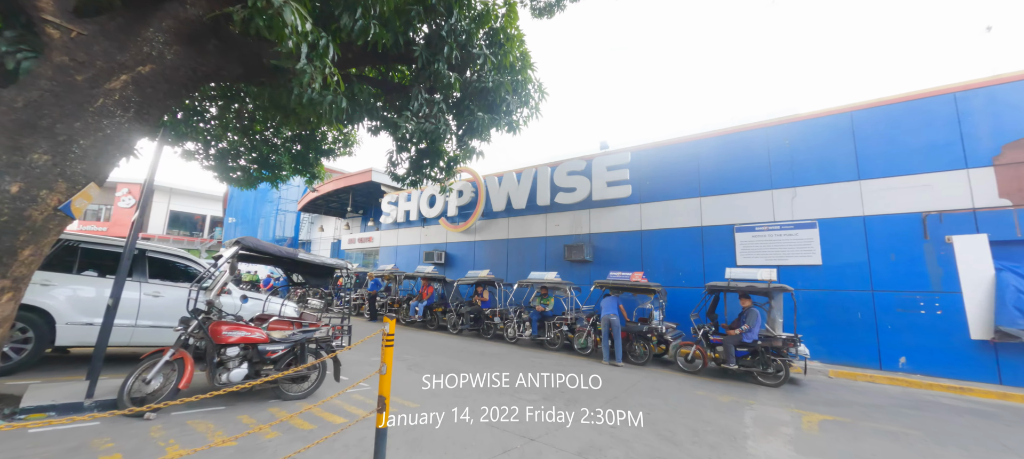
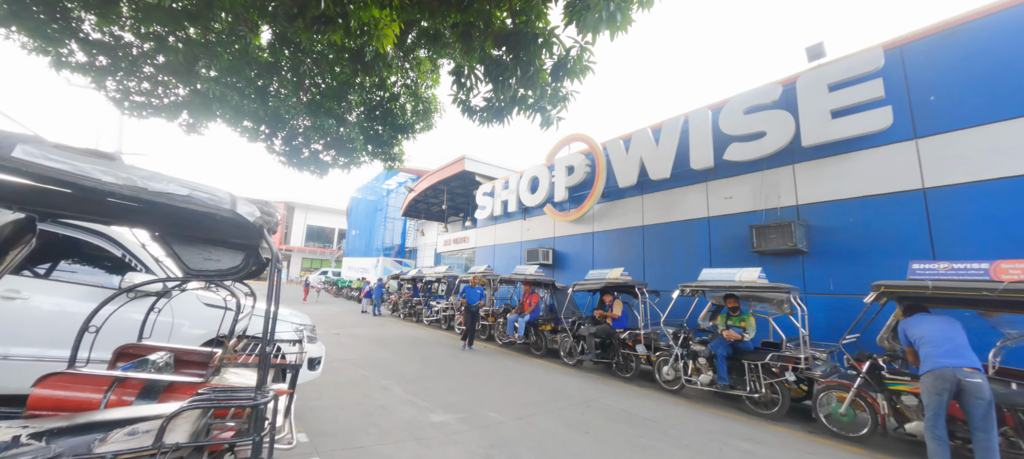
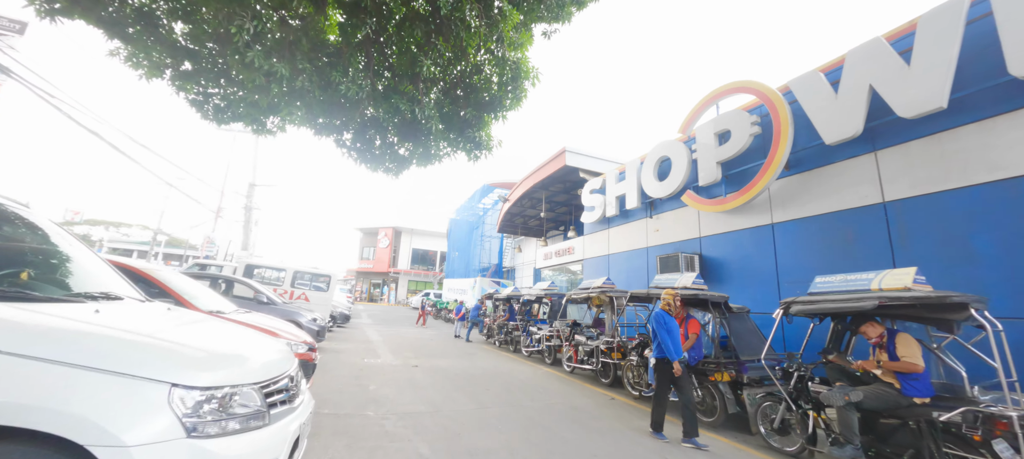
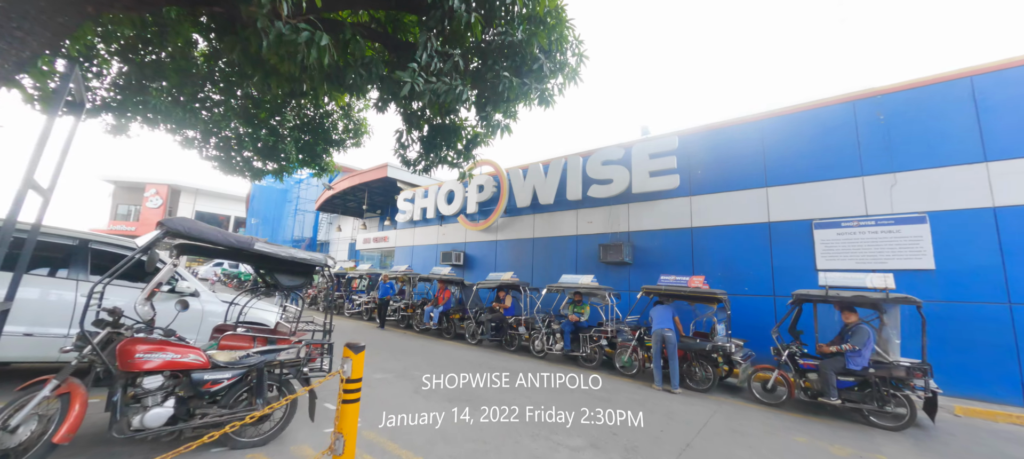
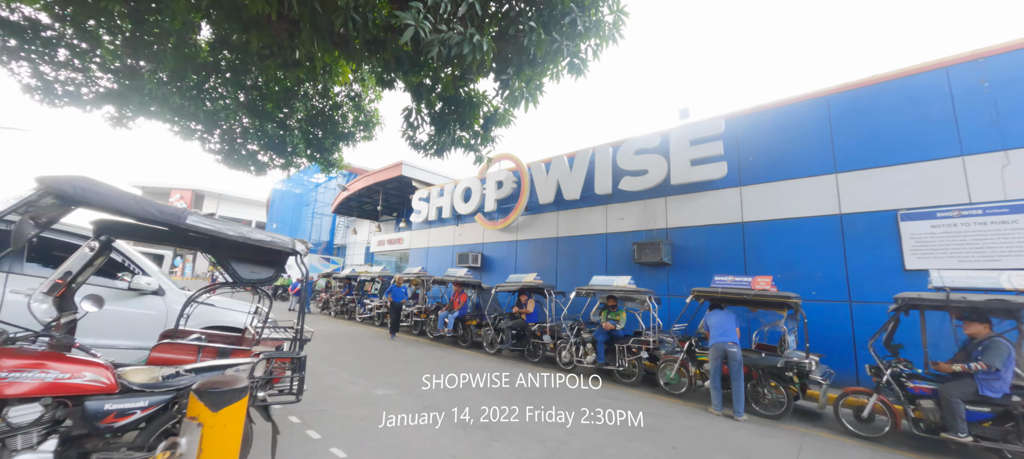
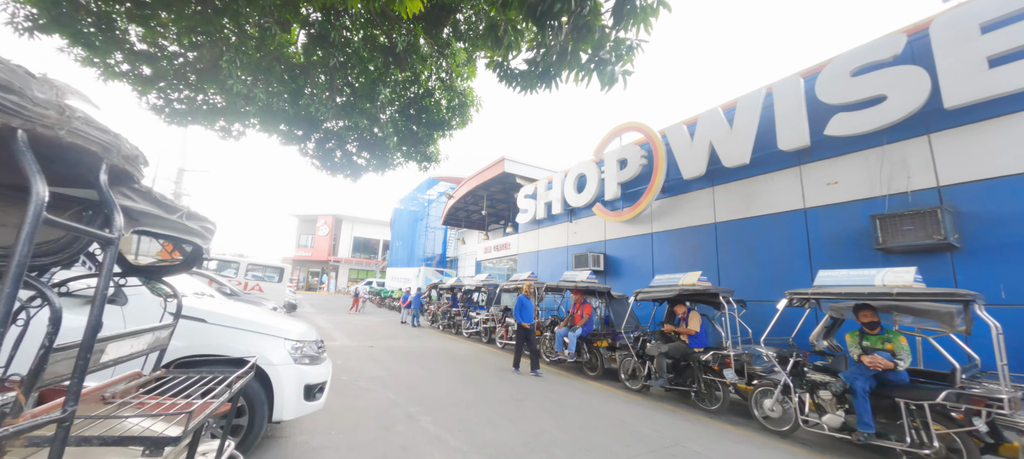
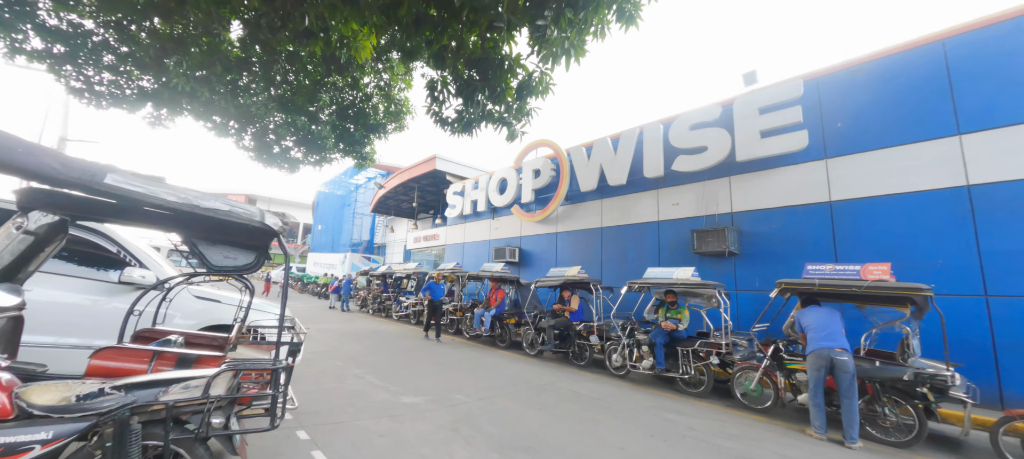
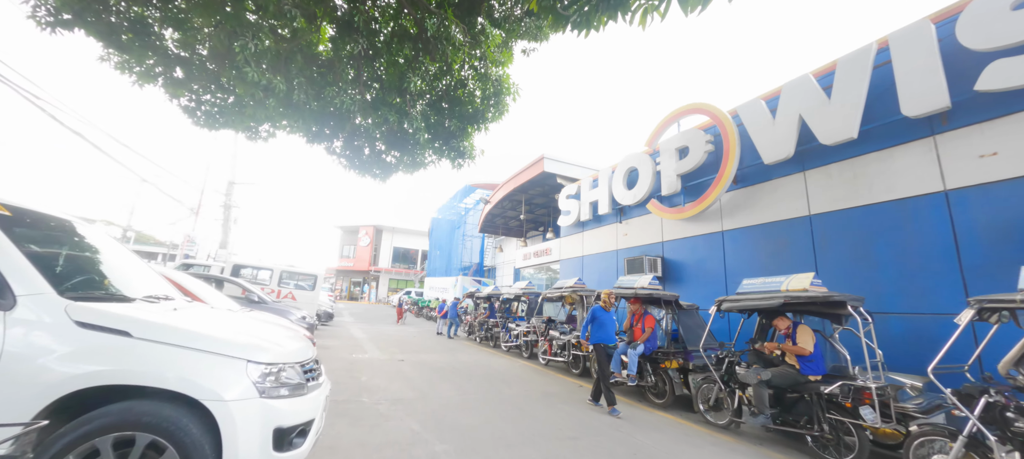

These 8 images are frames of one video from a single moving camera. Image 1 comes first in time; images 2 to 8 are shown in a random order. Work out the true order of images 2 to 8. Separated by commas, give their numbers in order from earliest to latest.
4, 5, 7, 2, 6, 8, 3
